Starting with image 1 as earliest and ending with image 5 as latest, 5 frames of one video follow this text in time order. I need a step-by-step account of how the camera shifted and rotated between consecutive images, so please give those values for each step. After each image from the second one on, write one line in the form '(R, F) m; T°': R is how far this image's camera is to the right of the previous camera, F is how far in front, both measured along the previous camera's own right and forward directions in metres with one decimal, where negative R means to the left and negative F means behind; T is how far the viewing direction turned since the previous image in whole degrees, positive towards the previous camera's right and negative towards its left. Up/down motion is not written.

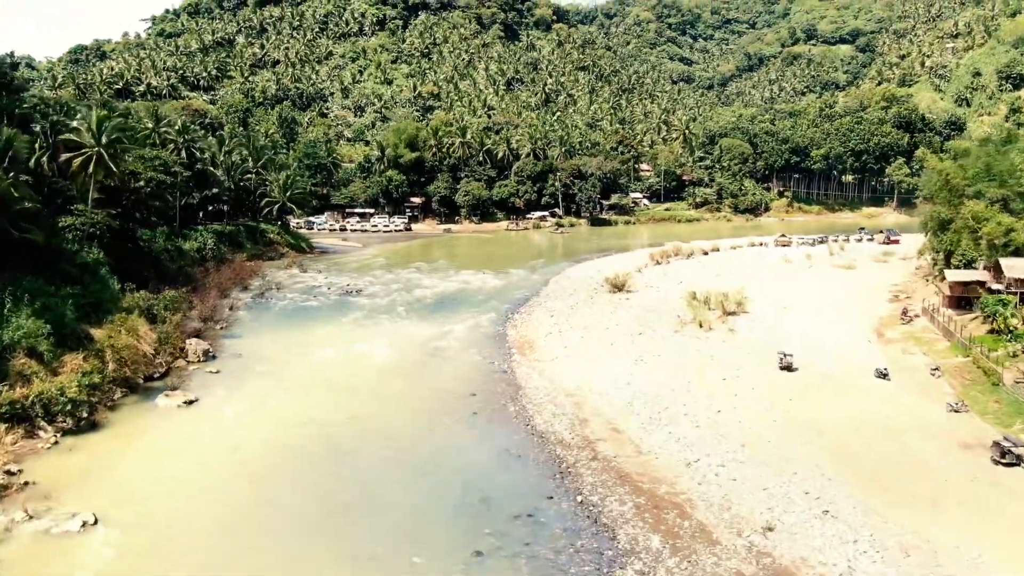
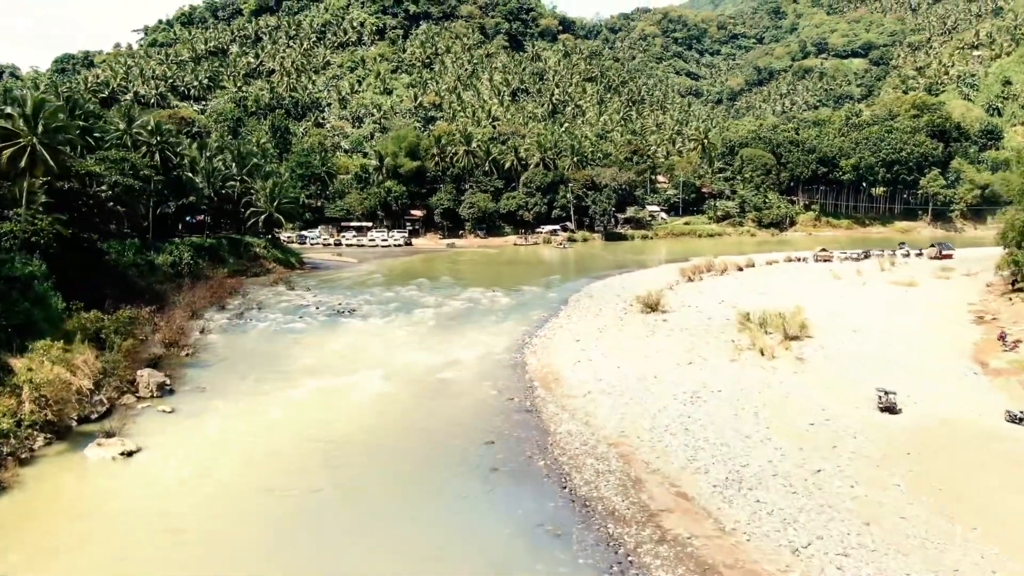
(-0.8, +6.9) m; 0°
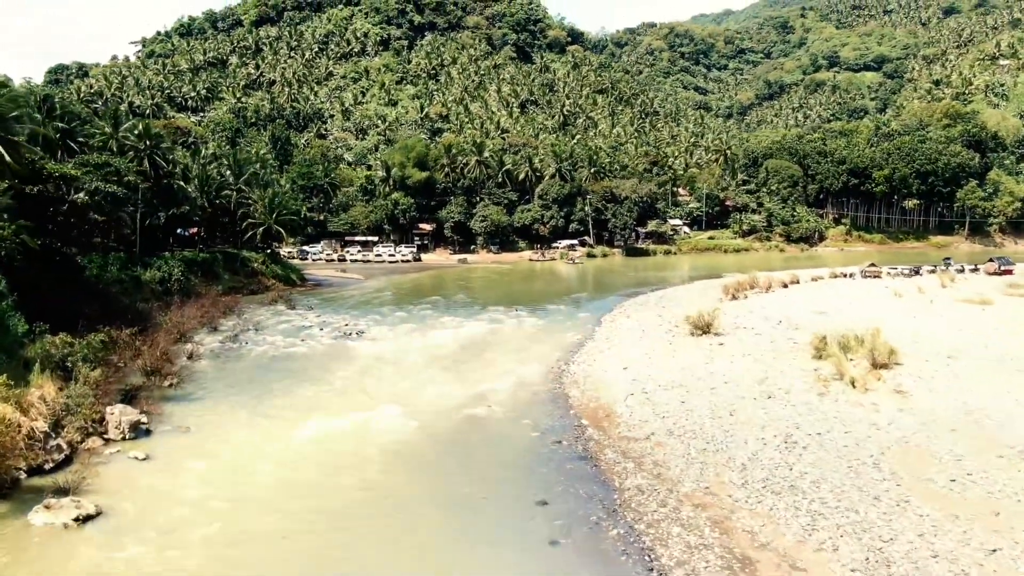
(-1.4, +5.3) m; 0°
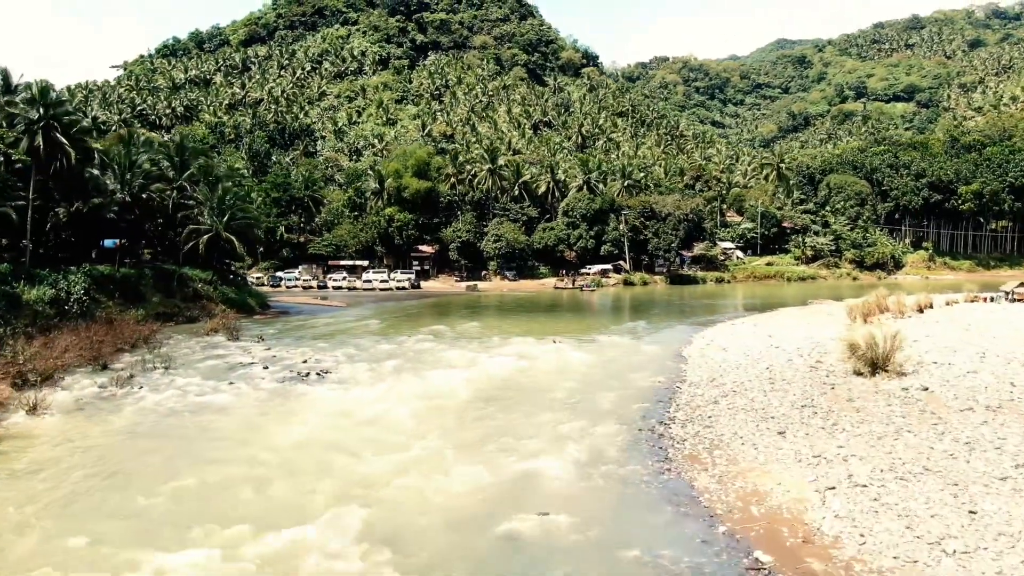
(-1.3, +14.8) m; 0°
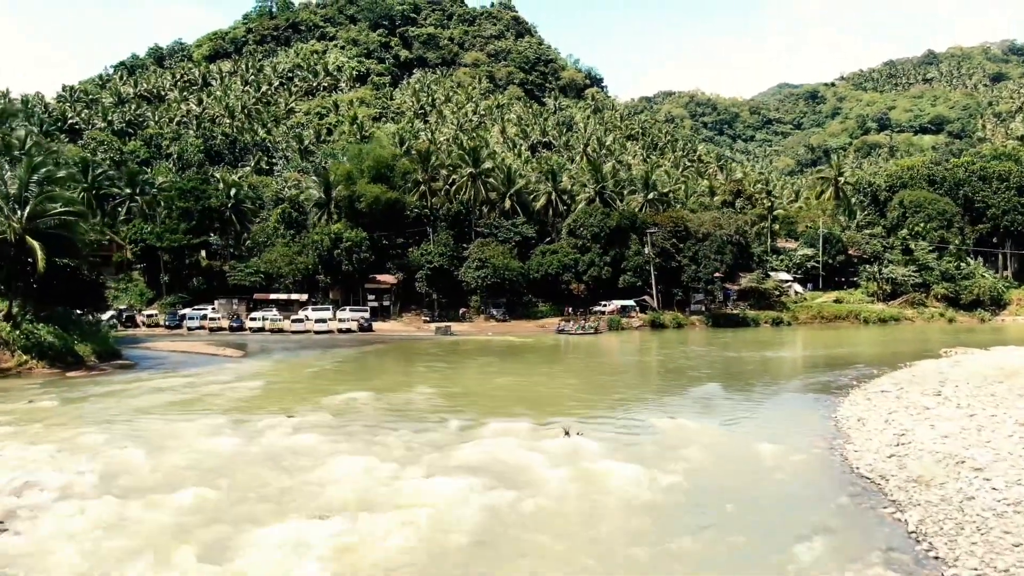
(+0.5, +17.1) m; 0°
